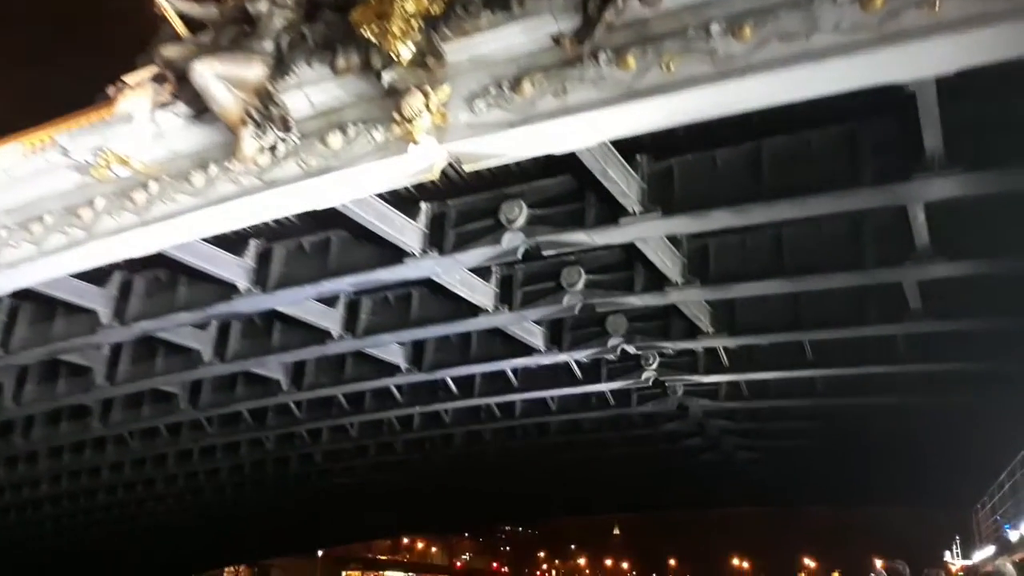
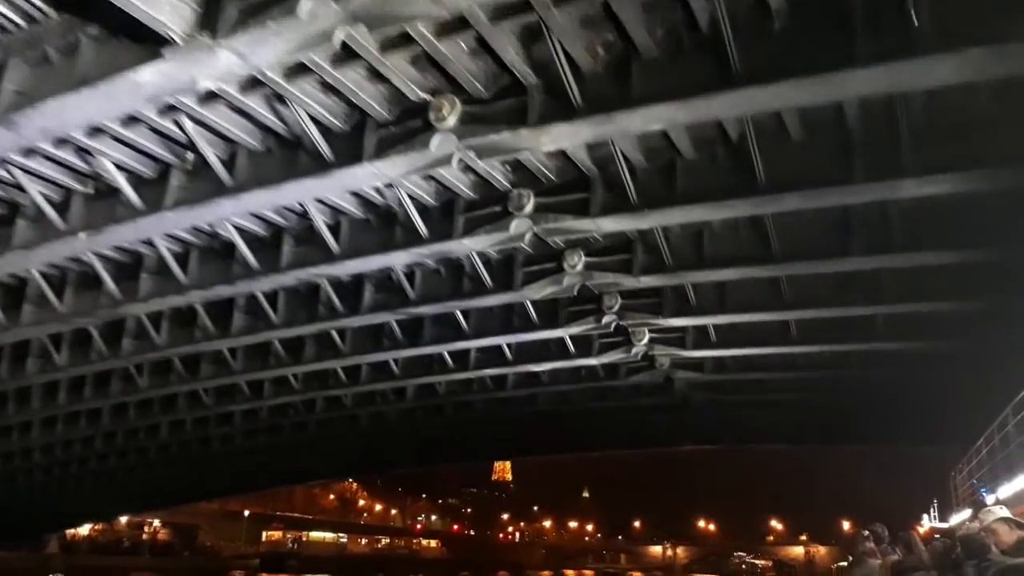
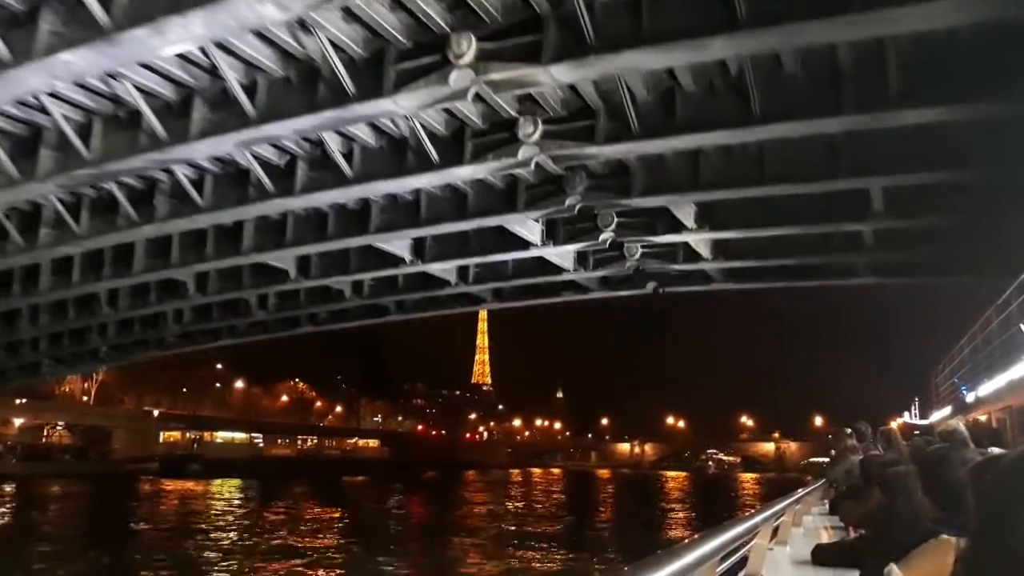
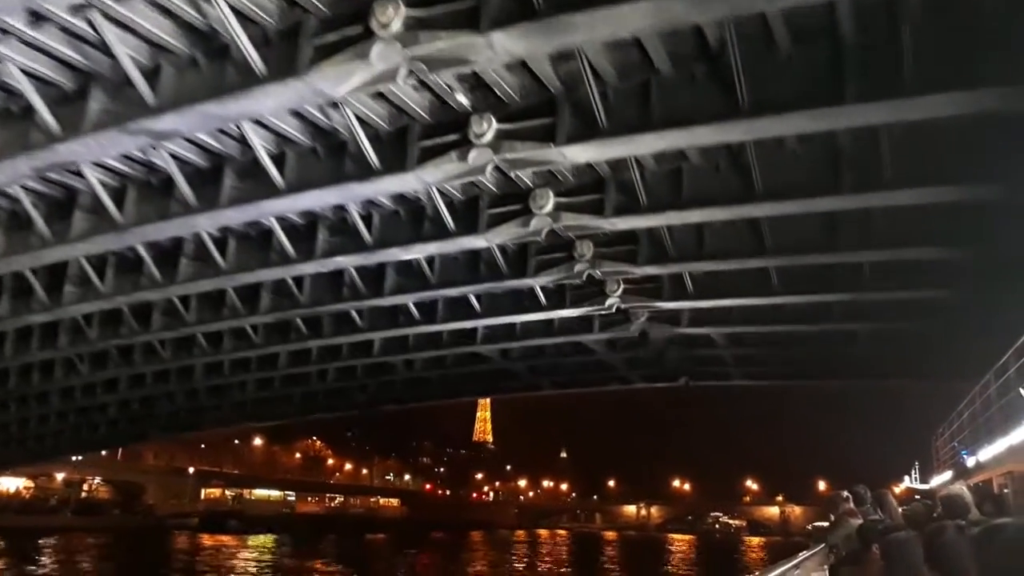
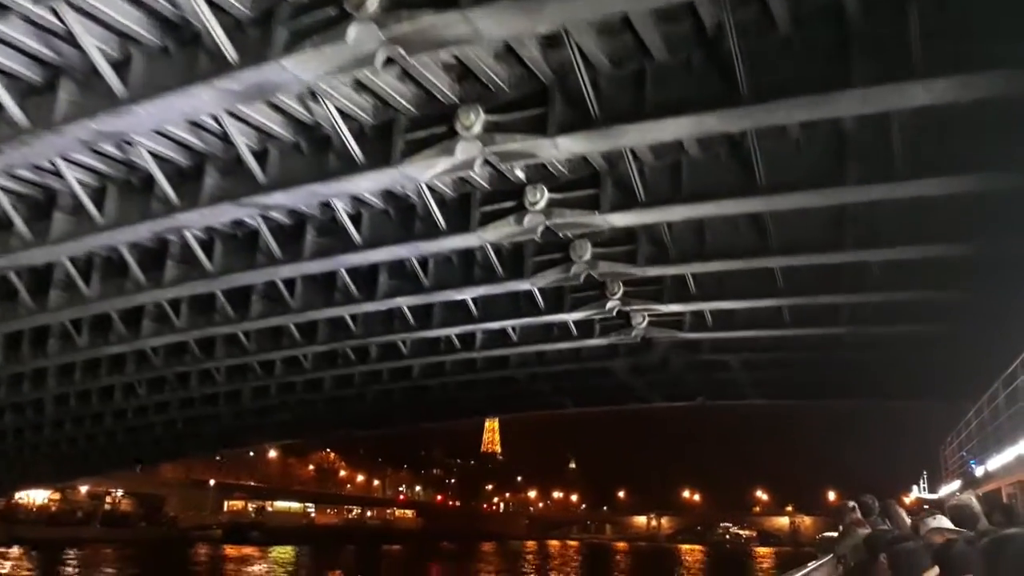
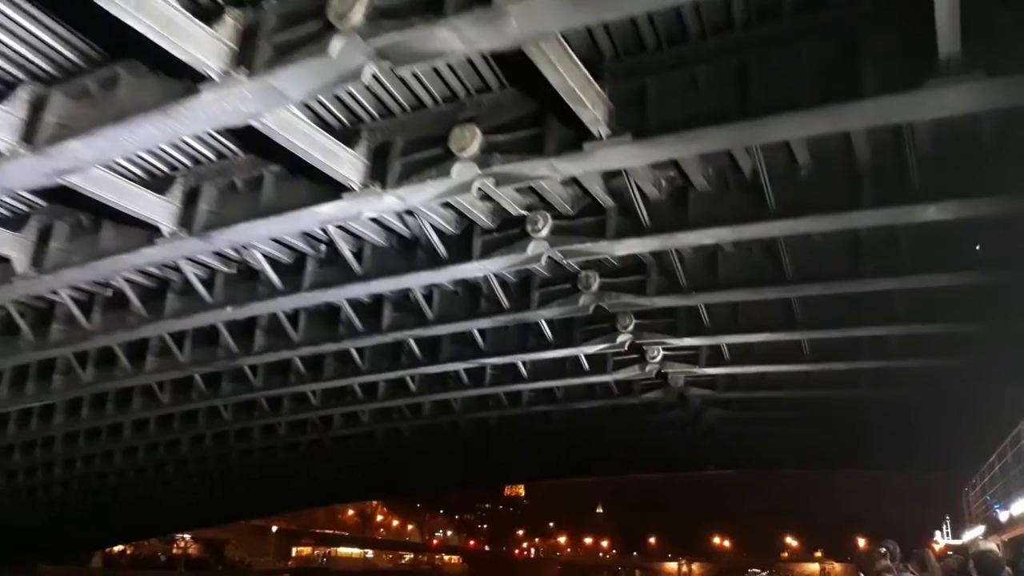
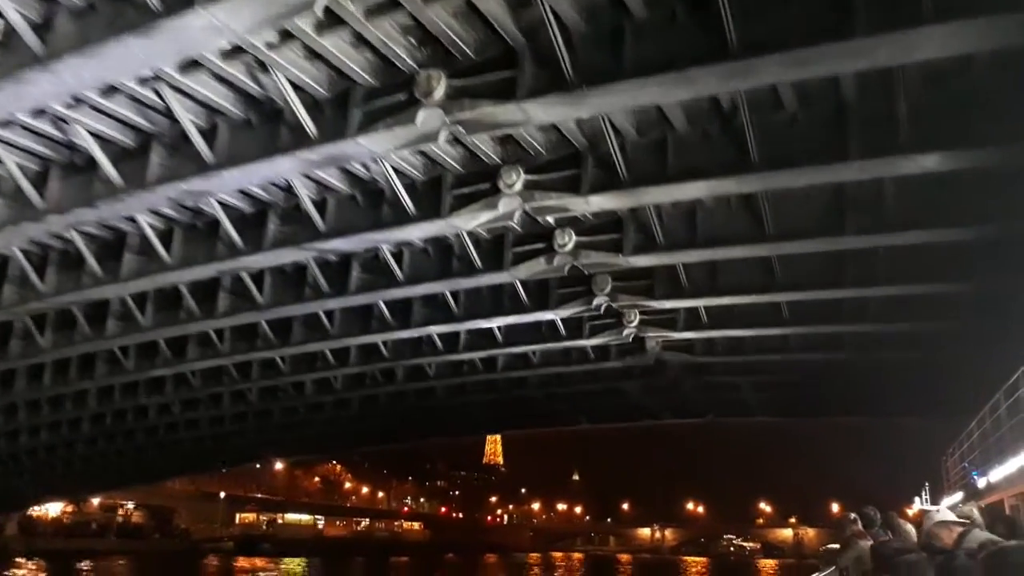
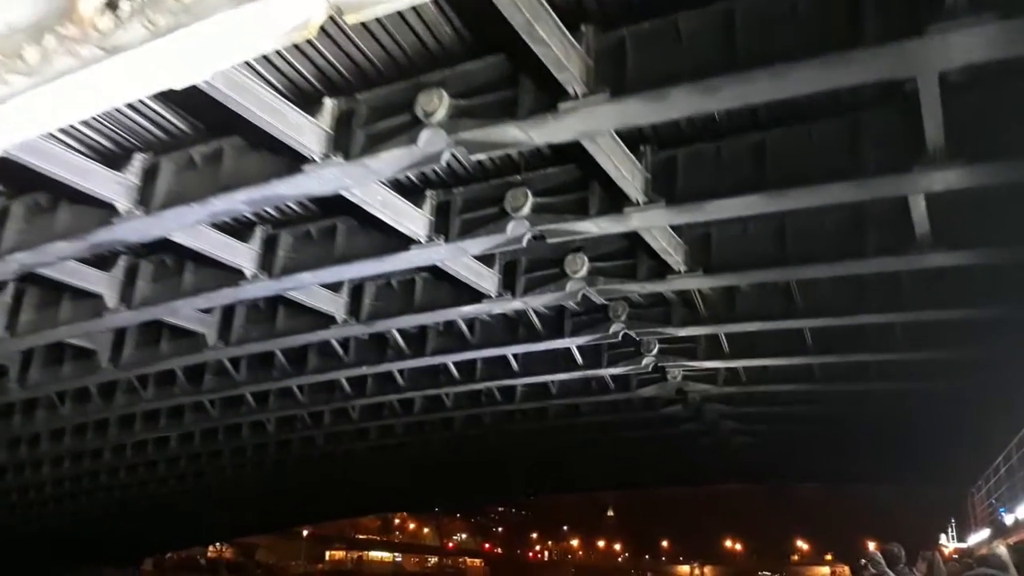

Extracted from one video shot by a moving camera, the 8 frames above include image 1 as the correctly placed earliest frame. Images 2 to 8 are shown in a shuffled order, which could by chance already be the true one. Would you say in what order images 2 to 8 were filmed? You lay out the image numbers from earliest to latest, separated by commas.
8, 6, 2, 7, 5, 4, 3
